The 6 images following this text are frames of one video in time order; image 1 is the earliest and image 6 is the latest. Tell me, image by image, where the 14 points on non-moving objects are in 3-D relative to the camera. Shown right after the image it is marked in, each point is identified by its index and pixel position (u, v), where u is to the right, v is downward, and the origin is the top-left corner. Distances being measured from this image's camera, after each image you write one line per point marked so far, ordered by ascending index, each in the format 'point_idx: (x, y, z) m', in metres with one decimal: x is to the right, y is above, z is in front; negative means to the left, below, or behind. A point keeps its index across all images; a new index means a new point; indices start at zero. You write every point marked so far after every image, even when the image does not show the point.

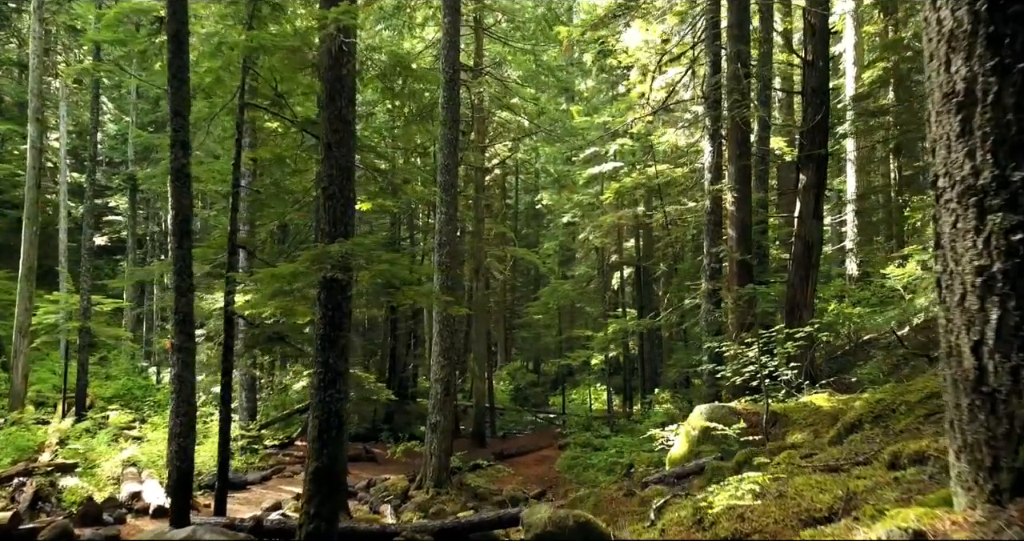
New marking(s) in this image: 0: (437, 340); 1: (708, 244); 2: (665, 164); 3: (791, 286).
0: (-1.4, -1.3, +13.6) m
1: (+3.4, +0.5, +12.7) m
2: (+4.0, +2.8, +18.8) m
3: (+4.4, -0.3, +11.5) m
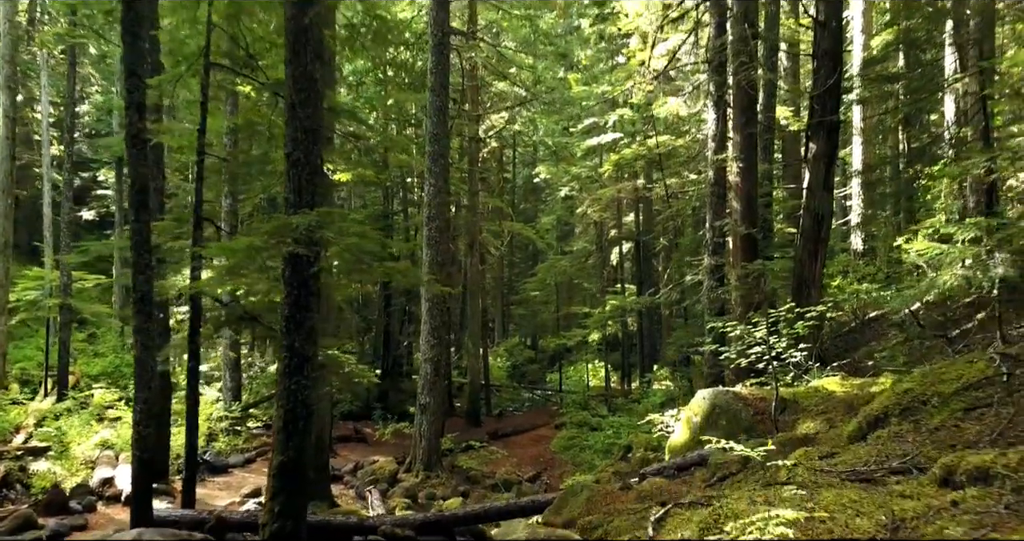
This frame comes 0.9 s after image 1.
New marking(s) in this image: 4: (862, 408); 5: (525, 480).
0: (-1.5, -0.9, +13.1) m
1: (+3.3, +0.9, +12.1) m
2: (+3.8, +3.4, +18.1) m
3: (+4.3, +0.1, +10.8) m
4: (+3.0, -1.2, +6.2) m
5: (+0.2, -3.9, +13.6) m
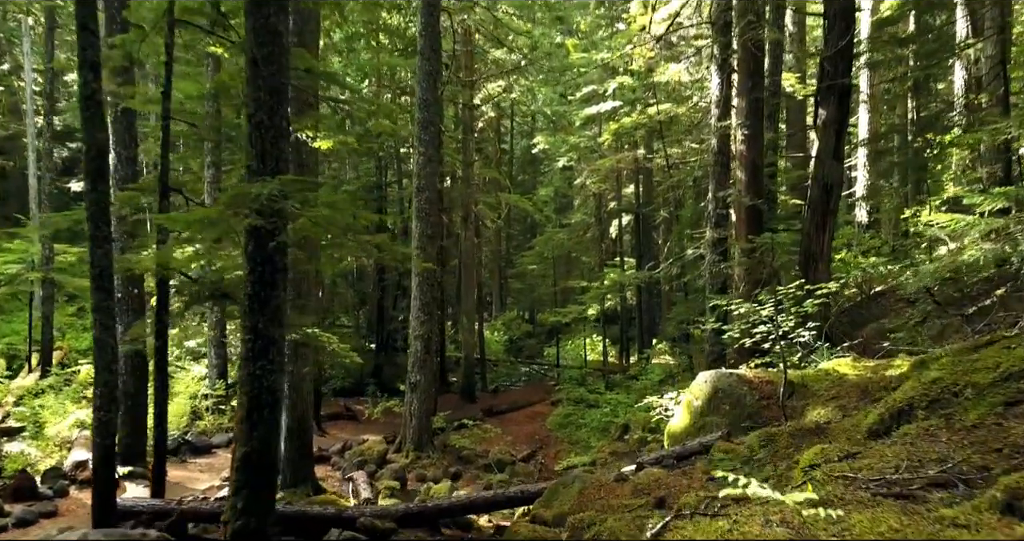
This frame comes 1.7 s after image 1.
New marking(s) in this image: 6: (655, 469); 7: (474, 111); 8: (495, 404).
0: (-1.6, -0.4, +12.5) m
1: (+3.2, +1.3, +11.5) m
2: (+3.7, +4.0, +17.4) m
3: (+4.2, +0.5, +10.3) m
4: (+2.9, -1.0, +5.7) m
5: (+0.1, -3.4, +13.2) m
6: (+1.2, -1.7, +6.1) m
7: (-1.0, +4.3, +19.5) m
8: (-0.4, -3.5, +18.9) m
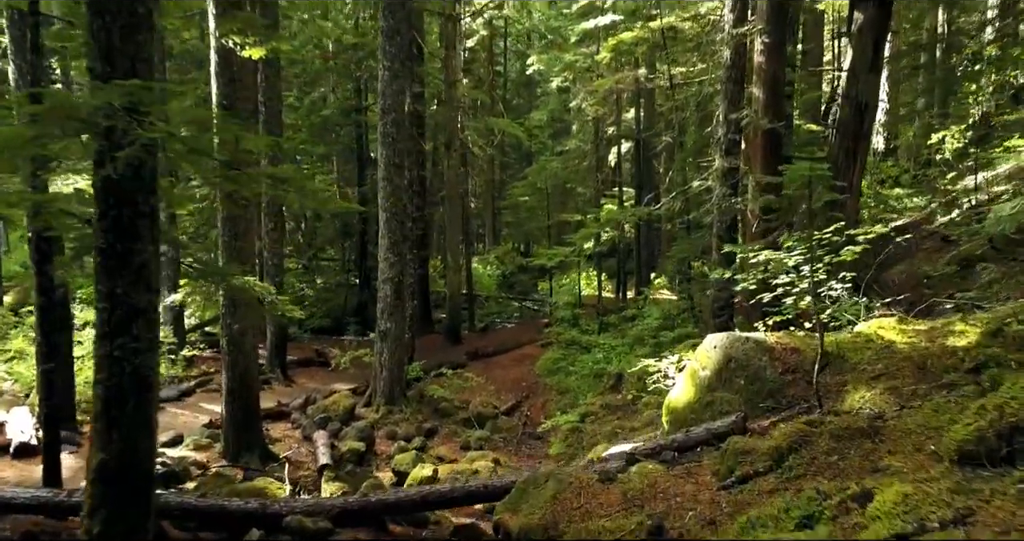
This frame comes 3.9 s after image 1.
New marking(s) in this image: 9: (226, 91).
0: (-1.9, +0.6, +11.1) m
1: (+2.9, +2.2, +9.9) m
2: (+3.4, +5.5, +15.5) m
3: (+3.9, +1.3, +8.8) m
4: (+2.6, -0.7, +4.3) m
5: (-0.2, -2.3, +12.0) m
6: (+0.9, -1.3, +4.8) m
7: (-1.3, +5.9, +17.6) m
8: (-0.7, -1.8, +17.7) m
9: (-3.2, +2.0, +8.0) m
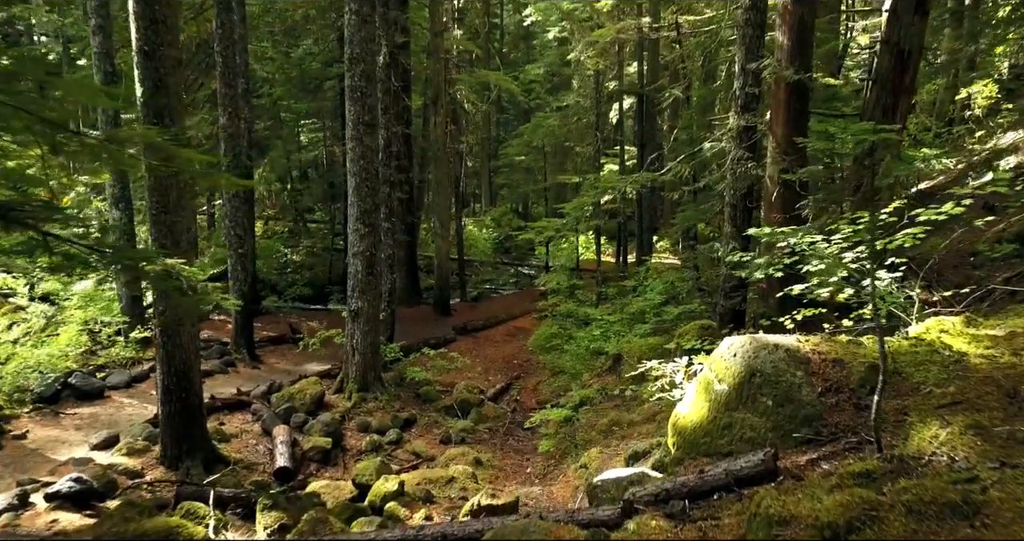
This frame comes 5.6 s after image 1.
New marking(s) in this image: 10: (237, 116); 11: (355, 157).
0: (-2.1, +1.0, +9.9) m
1: (+2.7, +2.5, +8.6) m
2: (+3.2, +6.1, +14.0) m
3: (+3.7, +1.5, +7.5) m
4: (+2.4, -0.7, +3.2) m
5: (-0.3, -1.9, +11.0) m
6: (+0.7, -1.3, +3.7) m
7: (-1.5, +6.7, +16.0) m
8: (-0.9, -1.1, +16.6) m
9: (-3.4, +2.2, +6.7) m
10: (-4.5, +2.5, +11.9) m
11: (-2.1, +1.5, +9.7) m
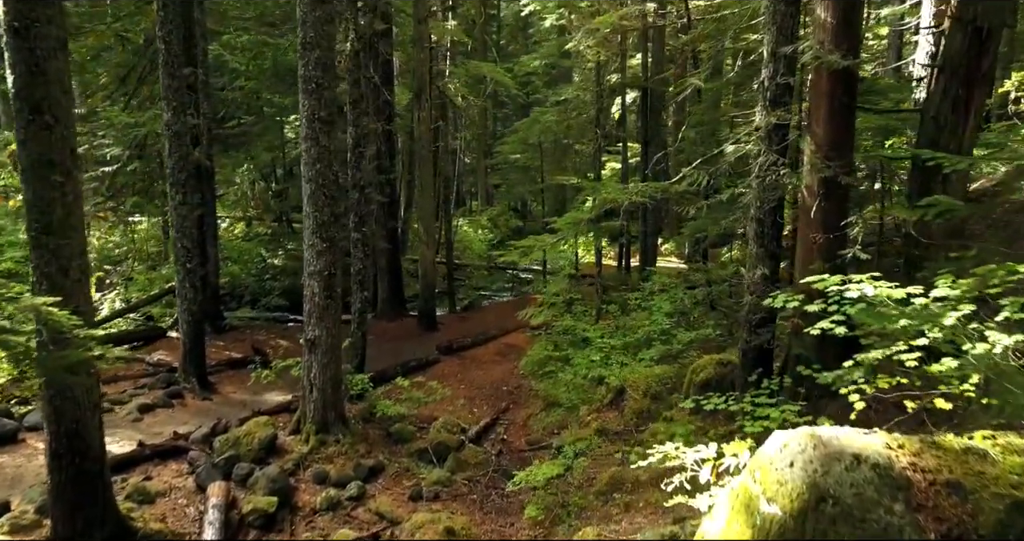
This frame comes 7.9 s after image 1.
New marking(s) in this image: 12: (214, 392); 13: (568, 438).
0: (-2.3, +0.7, +8.4) m
1: (+2.5, +2.2, +7.1) m
2: (+3.1, +5.9, +12.5) m
3: (+3.5, +1.2, +6.0) m
4: (+2.2, -1.0, +1.7) m
5: (-0.5, -2.2, +9.5) m
6: (+0.5, -1.6, +2.2) m
7: (-1.6, +6.4, +14.5) m
8: (-1.1, -1.3, +15.1) m
9: (-3.5, +1.9, +5.3) m
10: (-4.7, +2.3, +10.5) m
11: (-2.3, +1.3, +8.3) m
12: (-4.2, -1.7, +10.4) m
13: (+0.7, -2.0, +8.7) m
